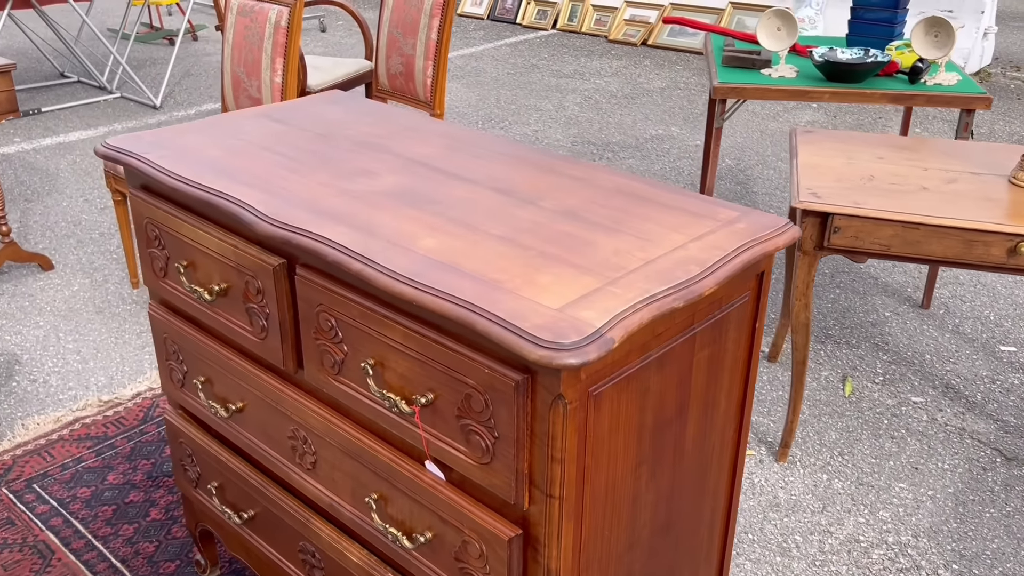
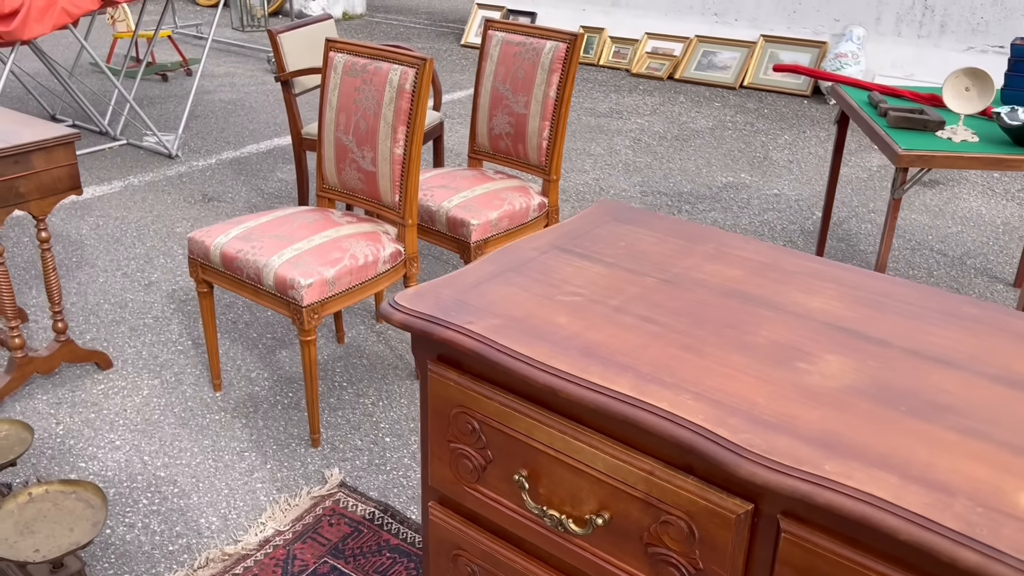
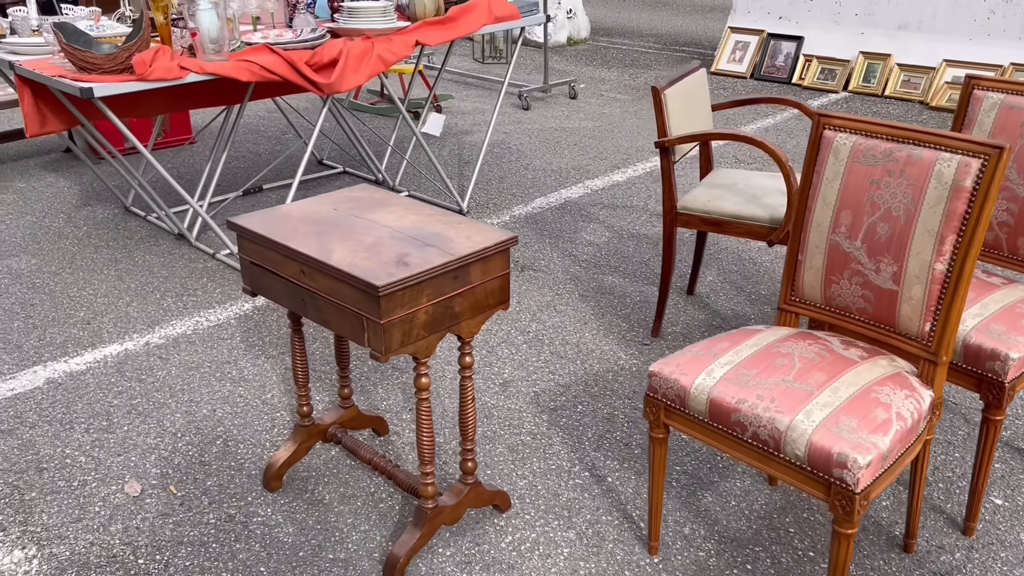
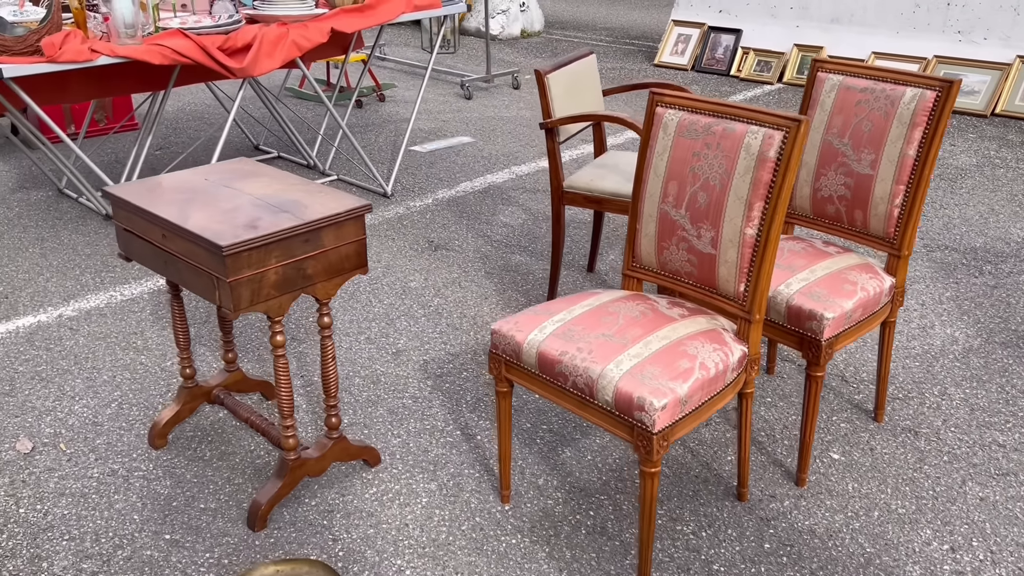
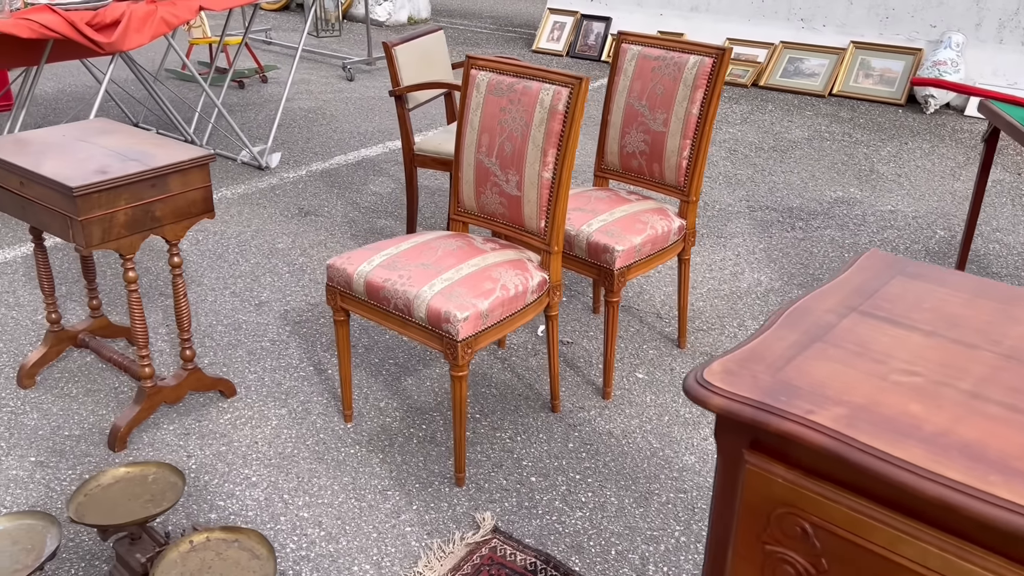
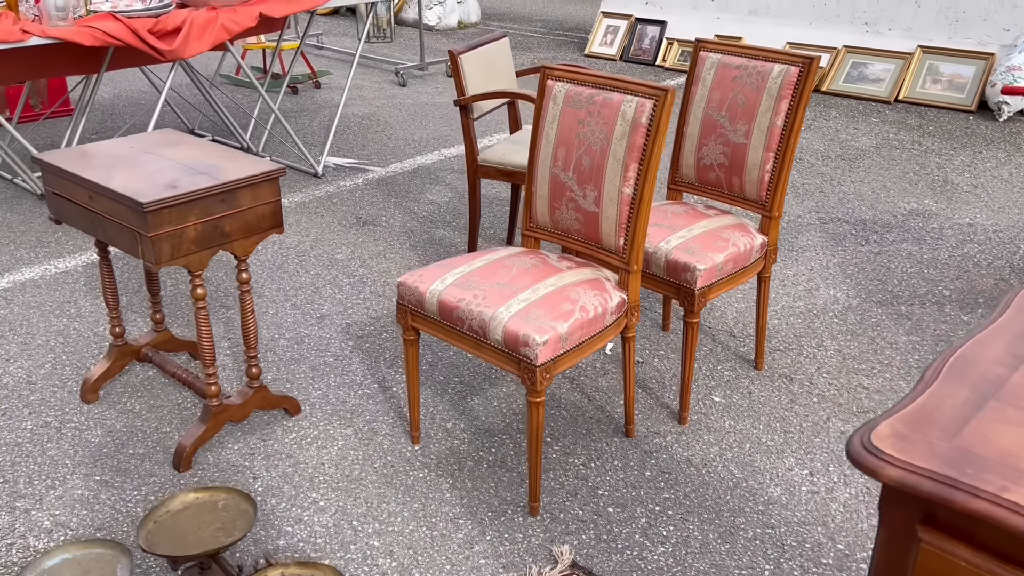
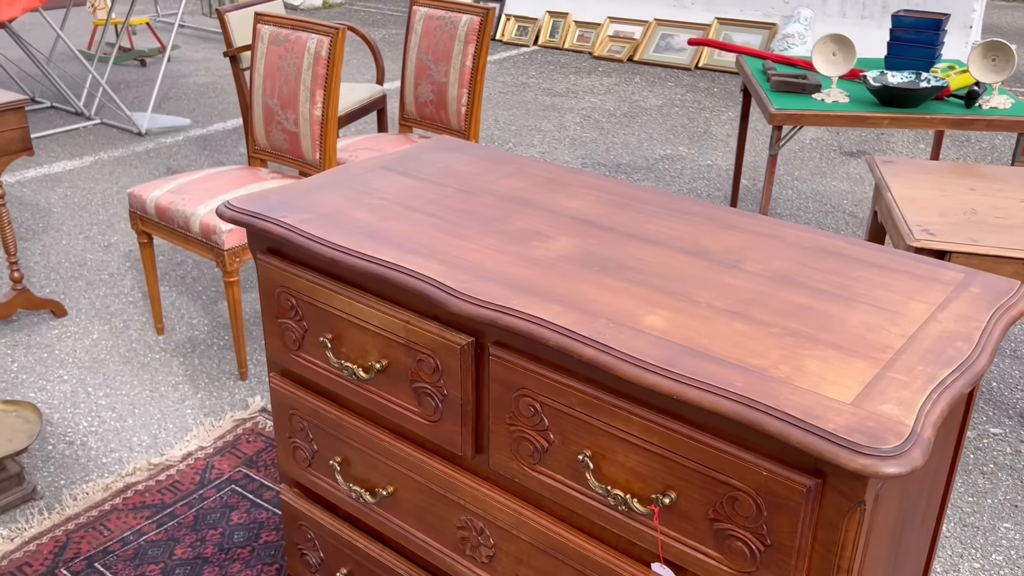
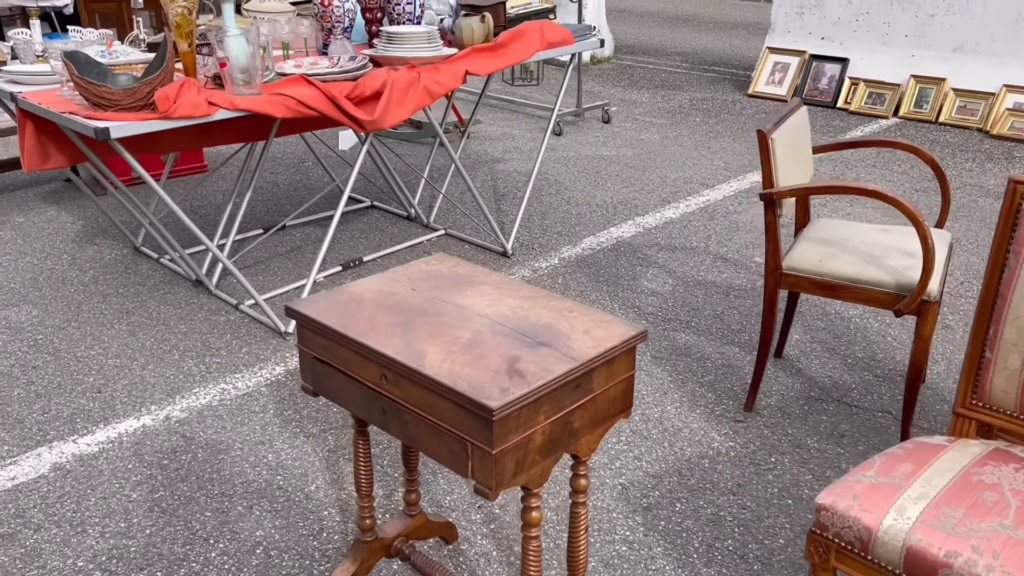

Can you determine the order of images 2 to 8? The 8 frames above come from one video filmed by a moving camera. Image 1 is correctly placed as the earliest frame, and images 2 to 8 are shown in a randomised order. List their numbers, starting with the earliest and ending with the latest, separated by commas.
7, 2, 5, 6, 4, 3, 8
